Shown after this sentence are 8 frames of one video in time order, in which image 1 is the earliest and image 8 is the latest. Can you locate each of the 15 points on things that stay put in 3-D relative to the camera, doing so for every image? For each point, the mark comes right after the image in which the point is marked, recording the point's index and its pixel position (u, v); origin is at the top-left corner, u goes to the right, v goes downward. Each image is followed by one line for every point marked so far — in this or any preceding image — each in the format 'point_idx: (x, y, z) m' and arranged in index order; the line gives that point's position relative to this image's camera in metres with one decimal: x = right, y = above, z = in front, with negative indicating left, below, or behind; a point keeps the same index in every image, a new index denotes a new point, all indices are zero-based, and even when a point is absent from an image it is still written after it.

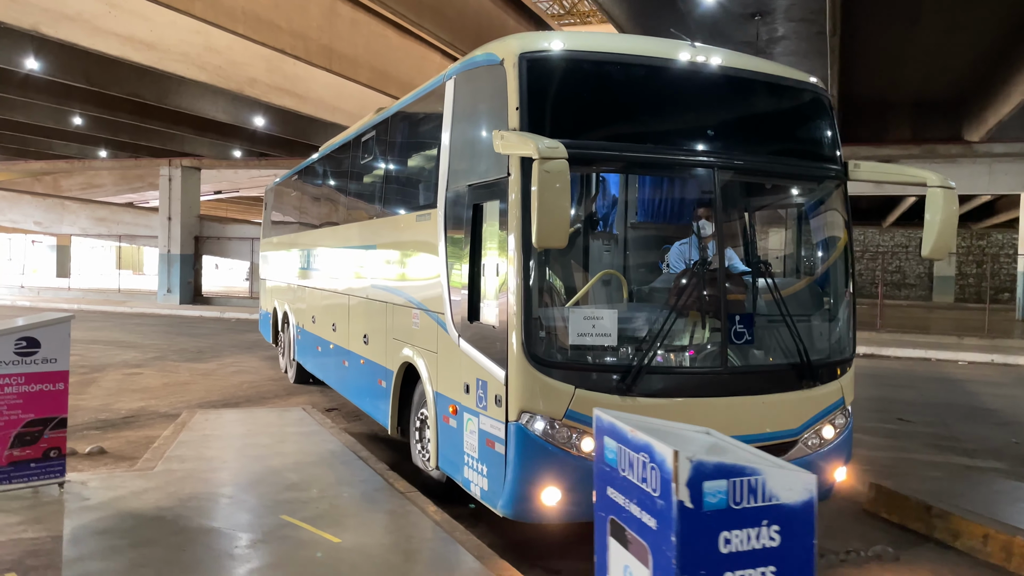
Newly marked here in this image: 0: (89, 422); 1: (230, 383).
0: (-4.9, -1.6, +7.9) m
1: (-4.4, -1.5, +10.6) m
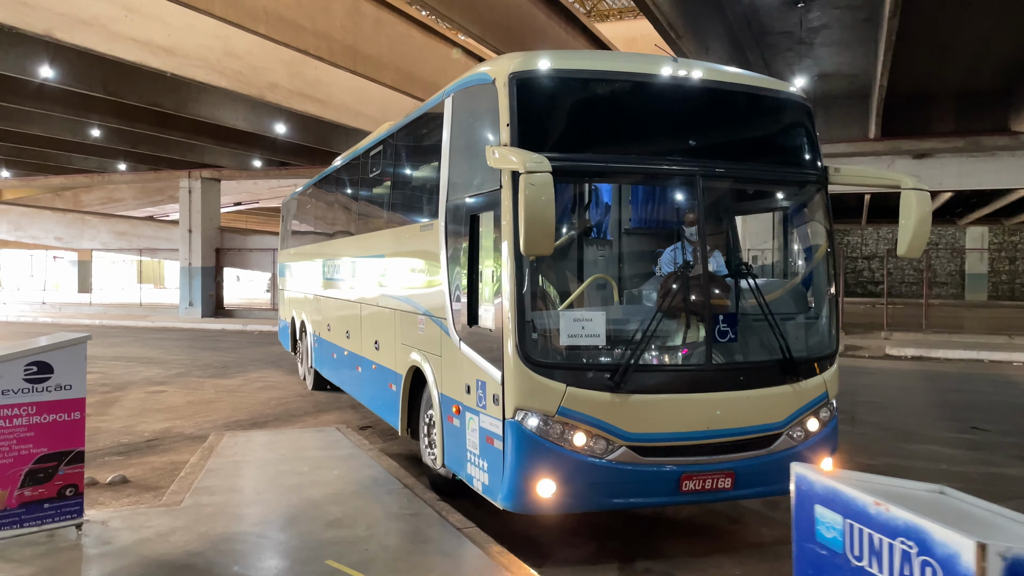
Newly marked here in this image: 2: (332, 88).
0: (-4.4, -1.7, +7.4) m
1: (-3.8, -1.7, +10.1) m
2: (-3.8, +4.2, +14.4) m
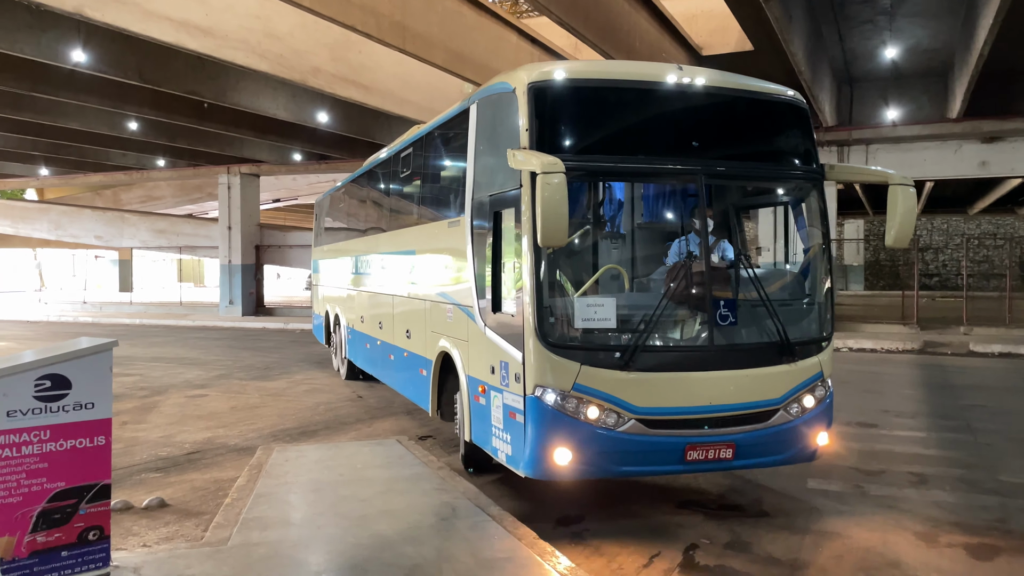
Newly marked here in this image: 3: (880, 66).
0: (-3.6, -1.7, +6.7) m
1: (-2.9, -1.6, +9.3) m
2: (-2.7, +4.3, +13.6) m
3: (+8.6, +5.2, +15.9) m
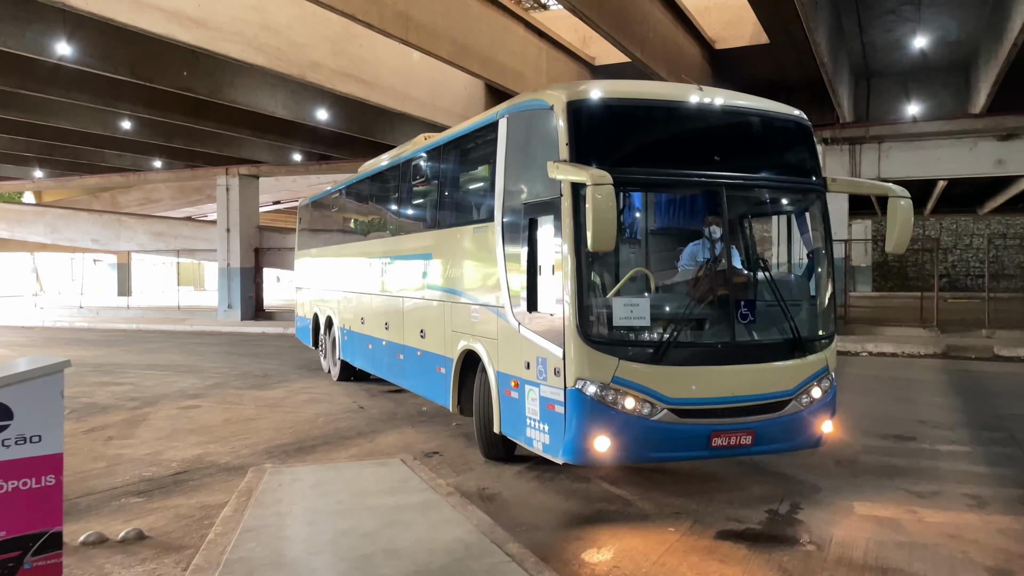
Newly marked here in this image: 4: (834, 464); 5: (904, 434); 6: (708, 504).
0: (-3.4, -1.8, +6.1) m
1: (-2.7, -1.7, +8.7) m
2: (-2.6, +4.2, +13.0) m
3: (+8.8, +5.2, +15.3) m
4: (+3.1, -1.7, +6.6) m
5: (+4.5, -1.7, +7.9) m
6: (+1.6, -1.7, +5.4) m
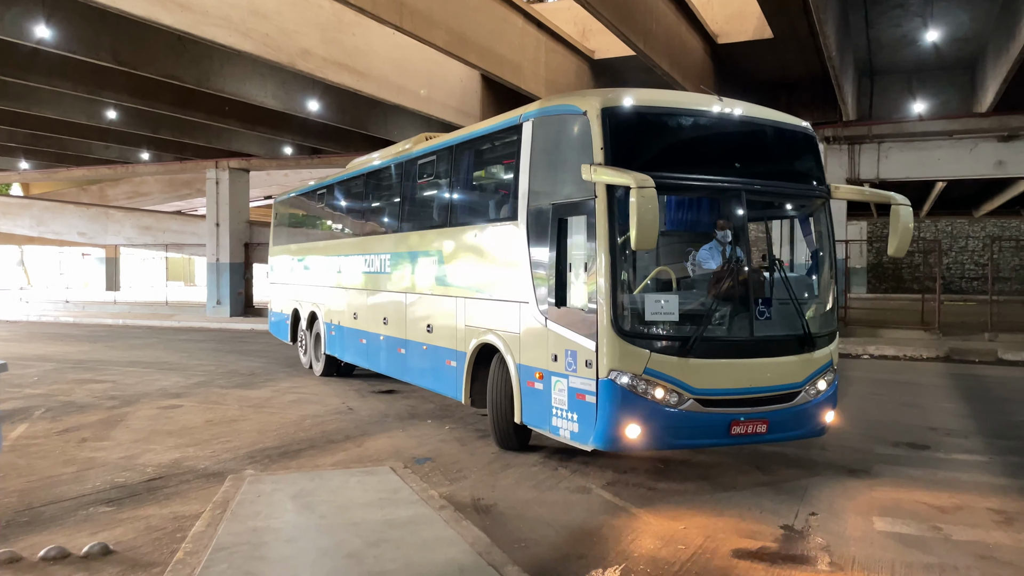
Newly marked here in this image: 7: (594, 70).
0: (-3.5, -1.7, +5.7) m
1: (-2.8, -1.6, +8.4) m
2: (-2.6, +4.3, +12.6) m
3: (+8.7, +5.1, +15.0) m
4: (+3.1, -1.7, +6.3) m
5: (+4.5, -1.7, +7.6) m
6: (+1.6, -1.7, +5.1) m
7: (+1.8, +4.9, +15.3) m
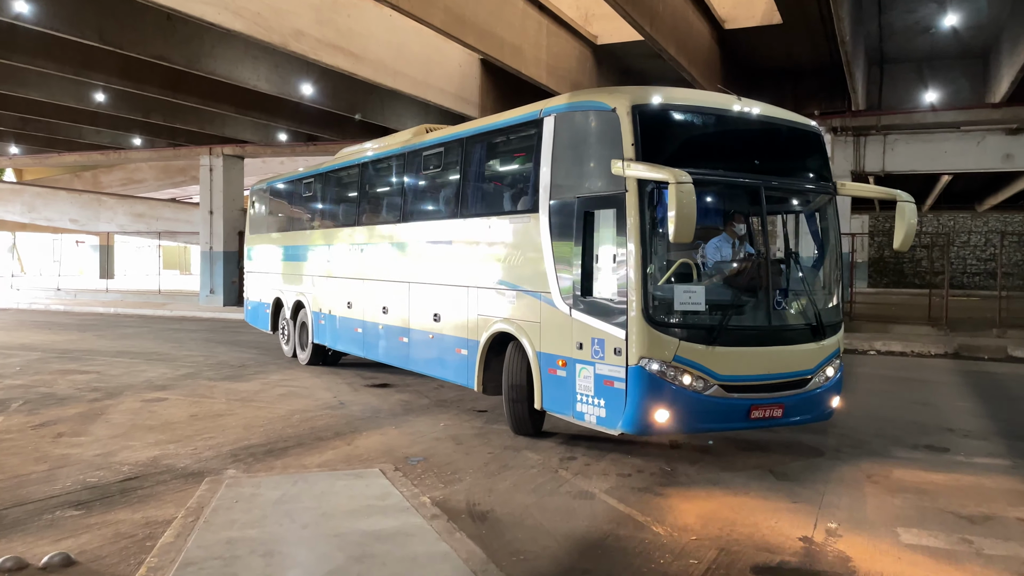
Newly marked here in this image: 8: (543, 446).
0: (-3.5, -1.6, +5.4) m
1: (-2.8, -1.5, +8.0) m
2: (-2.6, +4.5, +12.2) m
3: (+8.7, +5.2, +14.6) m
4: (+3.1, -1.7, +5.9) m
5: (+4.5, -1.7, +7.2) m
6: (+1.5, -1.7, +4.7) m
7: (+1.9, +5.1, +14.8) m
8: (+0.3, -1.6, +6.8) m
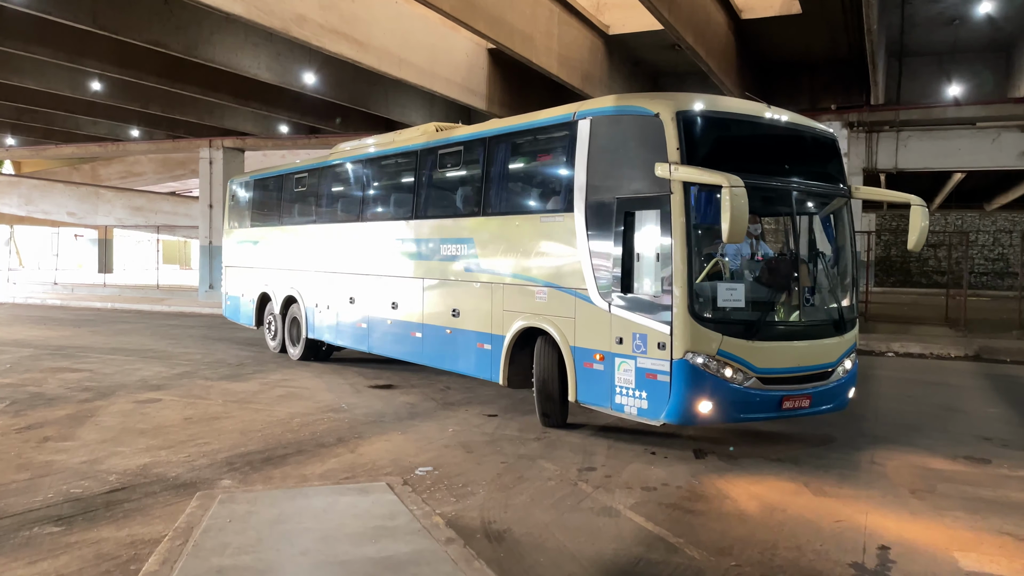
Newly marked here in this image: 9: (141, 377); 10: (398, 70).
0: (-3.4, -1.6, +5.0) m
1: (-2.7, -1.5, +7.6) m
2: (-2.4, +4.5, +11.8) m
3: (+8.9, +5.2, +14.1) m
4: (+3.2, -1.7, +5.5) m
5: (+4.6, -1.7, +6.8) m
6: (+1.7, -1.7, +4.3) m
7: (+2.0, +5.1, +14.4) m
8: (+0.4, -1.6, +6.4) m
9: (-5.4, -1.3, +10.0) m
10: (-2.1, +4.0, +12.4) m
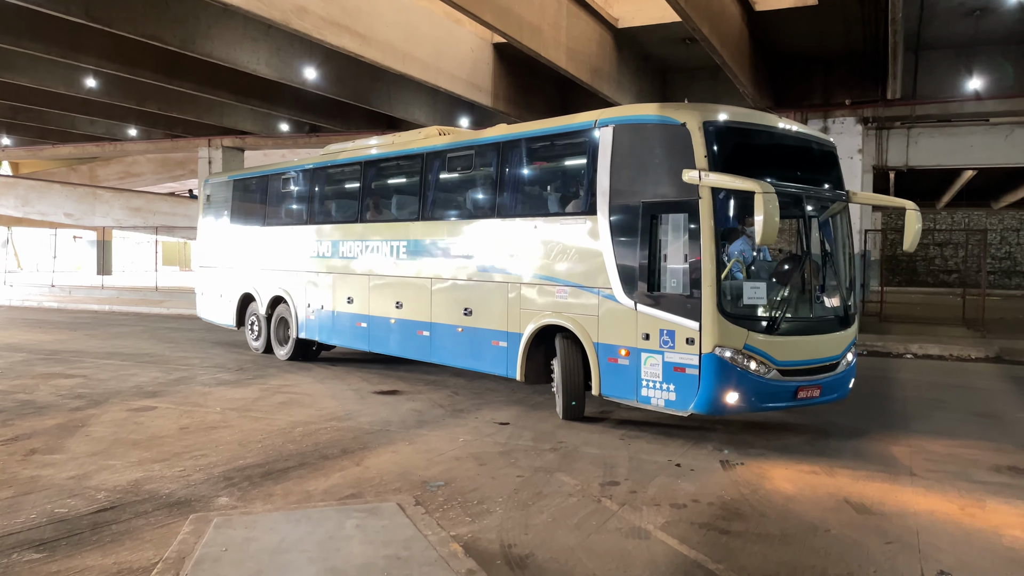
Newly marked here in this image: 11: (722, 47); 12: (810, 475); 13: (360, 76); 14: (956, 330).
0: (-3.2, -1.6, +4.6) m
1: (-2.5, -1.5, +7.2) m
2: (-2.3, +4.5, +11.4) m
3: (+9.0, +5.3, +13.7) m
4: (+3.4, -1.7, +5.1) m
5: (+4.8, -1.7, +6.4) m
6: (+1.8, -1.7, +3.9) m
7: (+2.2, +5.1, +14.0) m
8: (+0.6, -1.6, +6.0) m
9: (-5.3, -1.3, +9.6) m
10: (-1.9, +4.0, +12.0) m
11: (+3.6, +4.1, +11.5) m
12: (+2.6, -1.6, +5.8) m
13: (-3.2, +4.5, +14.5) m
14: (+10.2, -1.0, +15.6) m
